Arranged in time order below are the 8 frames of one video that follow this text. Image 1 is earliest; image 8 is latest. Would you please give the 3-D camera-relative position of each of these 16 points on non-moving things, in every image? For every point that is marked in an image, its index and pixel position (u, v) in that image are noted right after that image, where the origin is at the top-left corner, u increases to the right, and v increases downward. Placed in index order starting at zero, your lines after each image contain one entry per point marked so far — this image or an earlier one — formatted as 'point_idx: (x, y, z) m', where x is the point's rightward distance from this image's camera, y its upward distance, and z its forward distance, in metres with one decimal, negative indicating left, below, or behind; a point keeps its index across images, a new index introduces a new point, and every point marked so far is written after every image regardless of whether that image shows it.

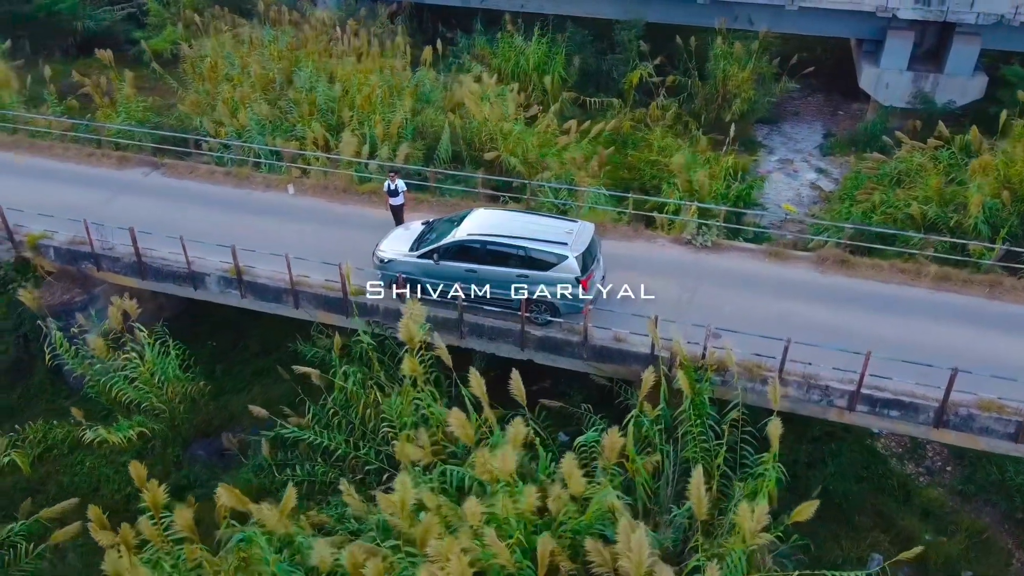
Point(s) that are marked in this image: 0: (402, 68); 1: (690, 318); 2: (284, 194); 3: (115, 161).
0: (-2.4, +5.0, +18.0) m
1: (+2.2, -0.4, +10.0) m
2: (-3.7, +1.6, +12.9) m
3: (-7.0, +2.2, +13.9) m
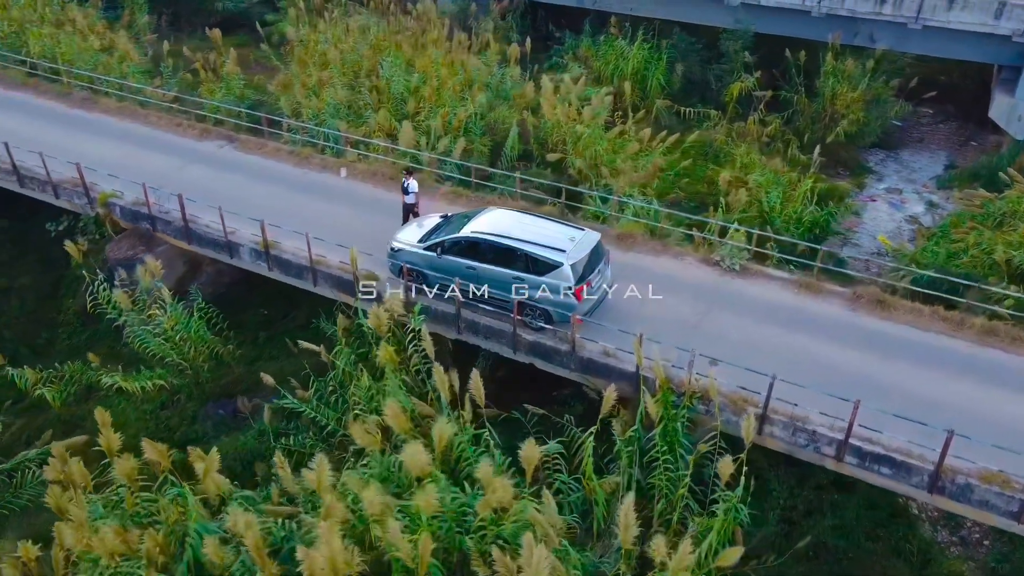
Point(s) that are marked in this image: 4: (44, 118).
0: (-0.5, +5.2, +18.2) m
1: (+2.1, -0.7, +9.6) m
2: (-3.0, +1.9, +13.4) m
3: (-5.9, +2.9, +15.0) m
4: (-9.1, +3.3, +15.5) m
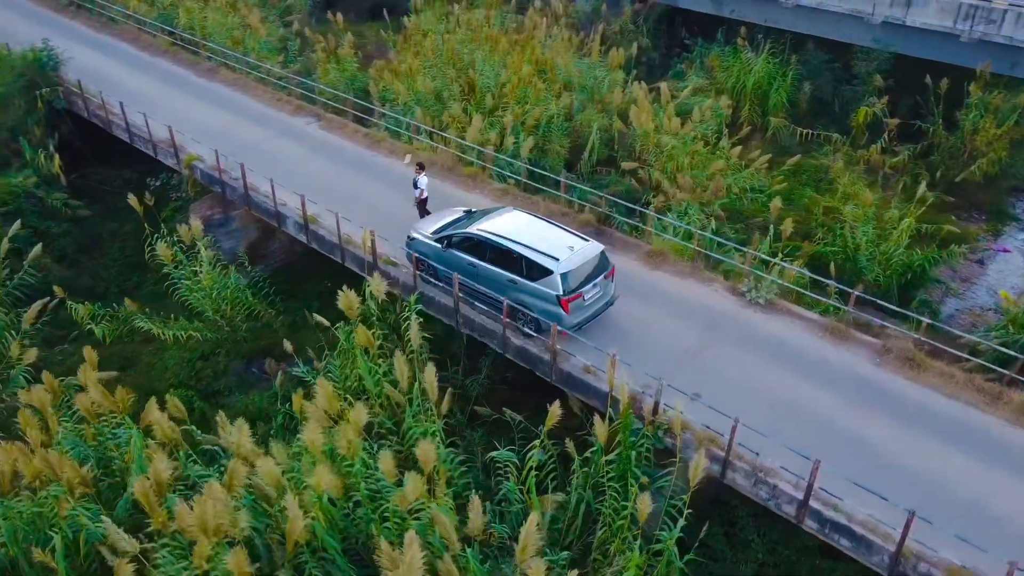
0: (+1.8, +5.1, +18.0) m
1: (+1.9, -1.0, +9.1) m
2: (-2.0, +2.2, +13.9) m
3: (-4.4, +3.6, +15.9) m
4: (-7.3, +4.4, +17.1) m
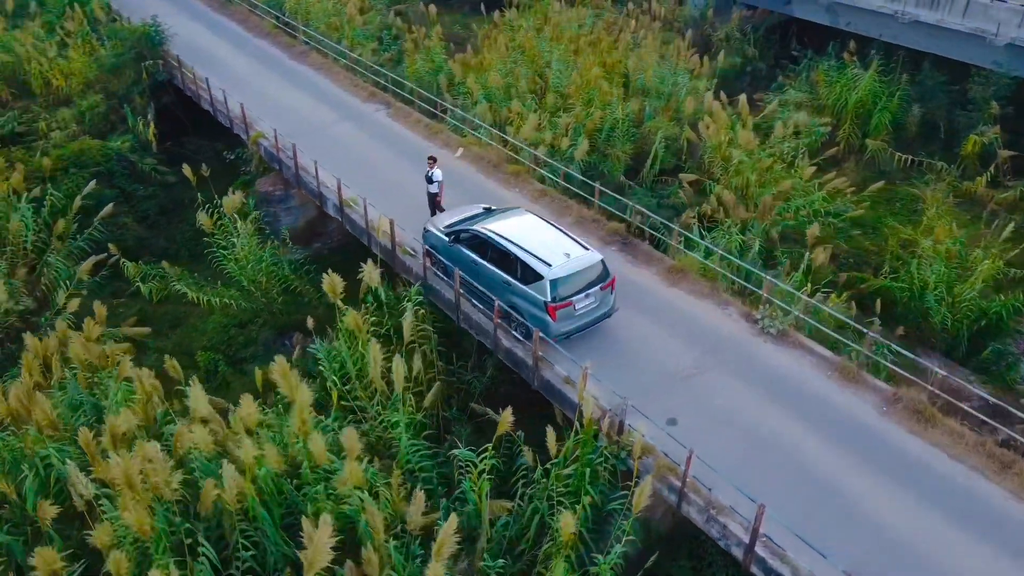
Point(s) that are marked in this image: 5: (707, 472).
0: (+3.6, +4.8, +17.5) m
1: (+1.7, -1.2, +8.8) m
2: (-1.1, +2.4, +14.0) m
3: (-3.0, +4.0, +16.4) m
4: (-5.6, +5.1, +18.0) m
5: (+1.9, -1.8, +7.8) m
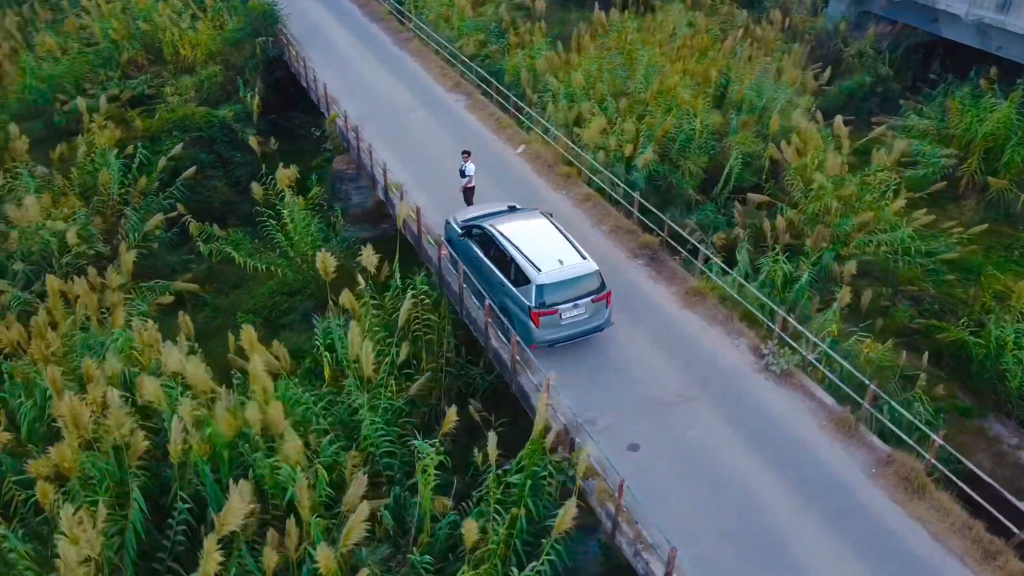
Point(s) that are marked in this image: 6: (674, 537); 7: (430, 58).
0: (+5.5, +4.2, +16.6) m
1: (+1.3, -1.4, +8.4) m
2: (0.0, +2.4, +14.0) m
3: (-1.3, +4.3, +16.7) m
4: (-3.4, +5.6, +18.7) m
5: (+1.3, -2.1, +7.4) m
6: (+1.5, -2.2, +7.1) m
7: (-1.9, +5.2, +18.1) m
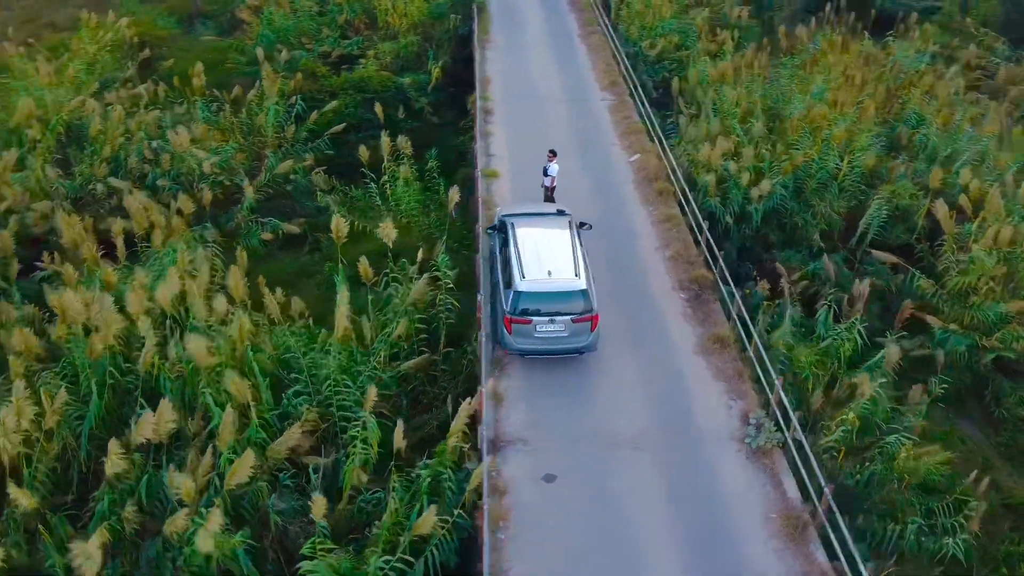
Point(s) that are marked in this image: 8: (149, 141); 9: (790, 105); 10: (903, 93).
0: (+8.2, +2.7, +14.2) m
1: (+0.6, -1.6, +7.9) m
2: (+1.9, +2.2, +13.5) m
3: (+2.0, +4.2, +16.4) m
4: (+0.9, +5.9, +18.9) m
5: (+0.1, -2.3, +7.0) m
6: (+0.2, -2.4, +6.7) m
7: (+2.0, +5.2, +17.8) m
8: (-6.6, +2.7, +14.4) m
9: (+5.1, +3.4, +14.6) m
10: (+7.7, +3.9, +15.6) m
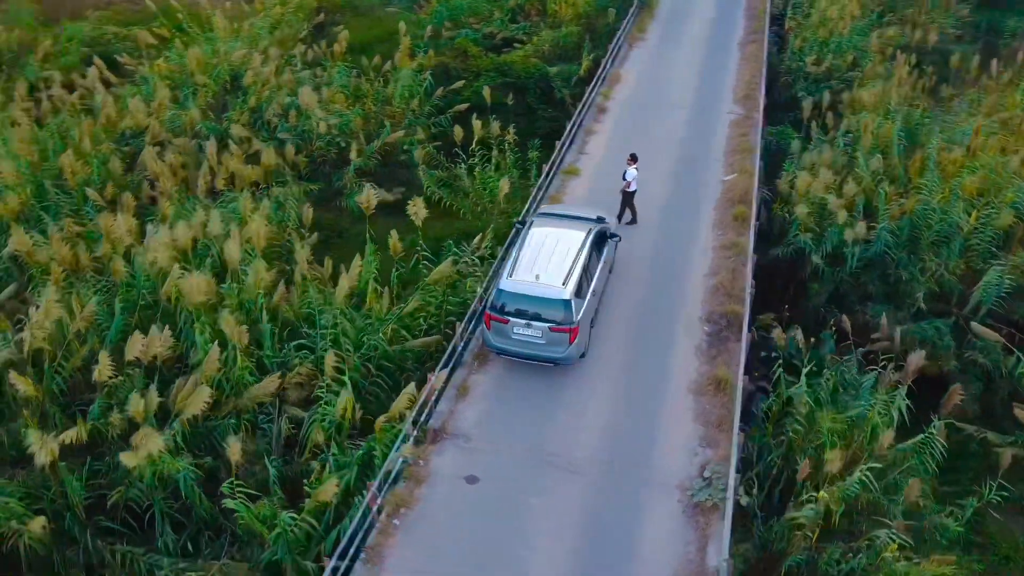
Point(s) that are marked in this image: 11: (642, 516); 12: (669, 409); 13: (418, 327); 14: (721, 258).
0: (+9.5, +1.2, +11.7) m
1: (-0.1, -1.7, +7.7) m
2: (+3.3, +1.8, +12.7) m
3: (+4.5, +3.7, +15.3) m
4: (+4.4, +5.6, +18.0) m
5: (-0.8, -2.2, +7.0) m
6: (-0.9, -2.4, +6.6) m
7: (+5.1, +4.7, +16.7) m
8: (-4.4, +3.8, +15.7) m
9: (+6.9, +2.4, +12.9) m
10: (+9.6, +2.4, +13.1) m
11: (+1.2, -2.1, +7.1) m
12: (+1.7, -1.3, +8.3) m
13: (-1.2, -0.5, +10.1) m
14: (+2.8, +0.4, +10.6) m
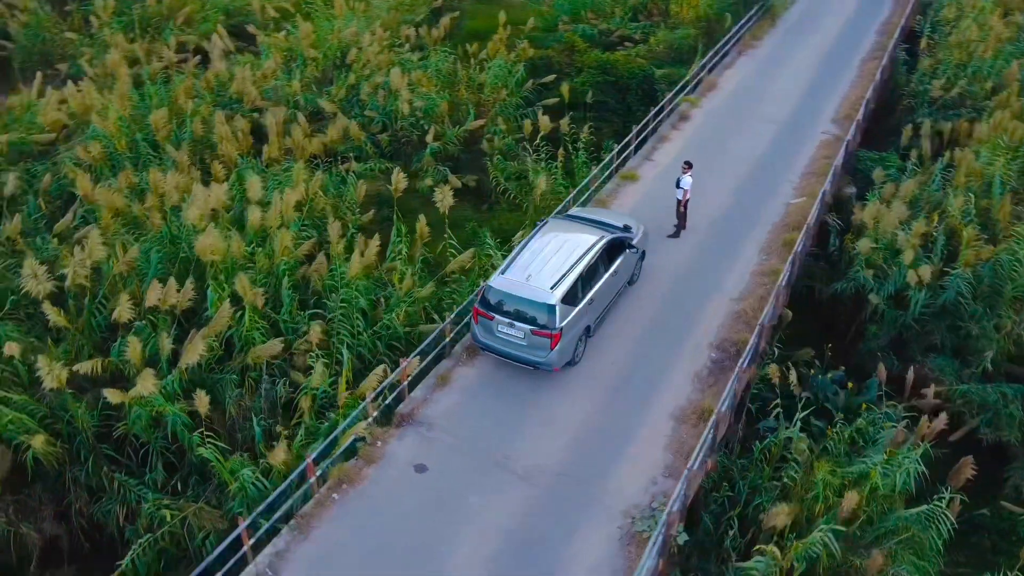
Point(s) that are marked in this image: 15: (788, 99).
0: (+9.9, -0.1, +9.8) m
1: (-0.5, -1.6, +7.7) m
2: (+4.1, +1.4, +11.9) m
3: (+6.0, +3.1, +14.3) m
4: (+6.7, +4.9, +16.8) m
5: (-1.4, -2.0, +7.1) m
6: (-1.6, -2.2, +6.8) m
7: (+7.0, +4.0, +15.5) m
8: (-2.6, +4.3, +16.2) m
9: (+7.7, +1.5, +11.5) m
10: (+10.5, +1.2, +11.2) m
11: (+0.6, -2.2, +6.9) m
12: (+1.3, -1.4, +8.0) m
13: (-1.0, -0.3, +10.2) m
14: (+3.1, 0.0, +10.0) m
15: (+5.2, +3.6, +15.0) m
